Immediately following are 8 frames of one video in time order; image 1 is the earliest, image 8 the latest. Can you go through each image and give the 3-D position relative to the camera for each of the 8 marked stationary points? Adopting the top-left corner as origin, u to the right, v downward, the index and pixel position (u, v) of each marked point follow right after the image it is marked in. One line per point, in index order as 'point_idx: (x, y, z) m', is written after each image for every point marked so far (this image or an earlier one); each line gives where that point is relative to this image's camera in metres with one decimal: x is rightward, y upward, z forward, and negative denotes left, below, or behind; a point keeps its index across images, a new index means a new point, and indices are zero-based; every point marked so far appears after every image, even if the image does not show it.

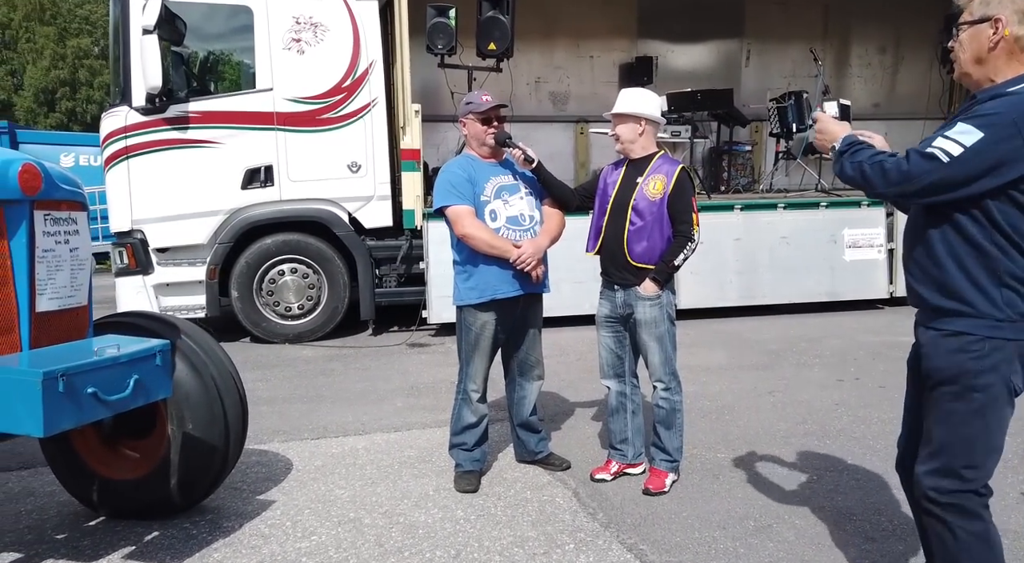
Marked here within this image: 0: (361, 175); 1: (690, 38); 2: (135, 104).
0: (-1.4, +1.0, +7.2) m
1: (+2.3, +3.1, +9.8) m
2: (-3.4, +1.6, +7.0) m
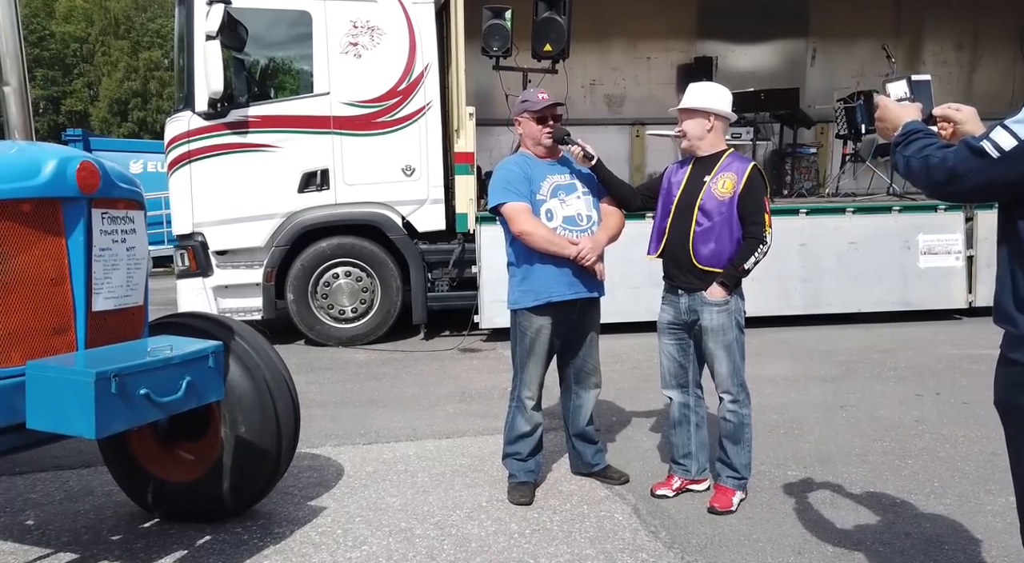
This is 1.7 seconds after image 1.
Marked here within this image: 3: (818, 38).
0: (-0.9, +1.0, +7.2) m
1: (+3.0, +3.0, +9.6) m
2: (-2.9, +1.6, +7.1) m
3: (+3.8, +3.0, +9.5) m
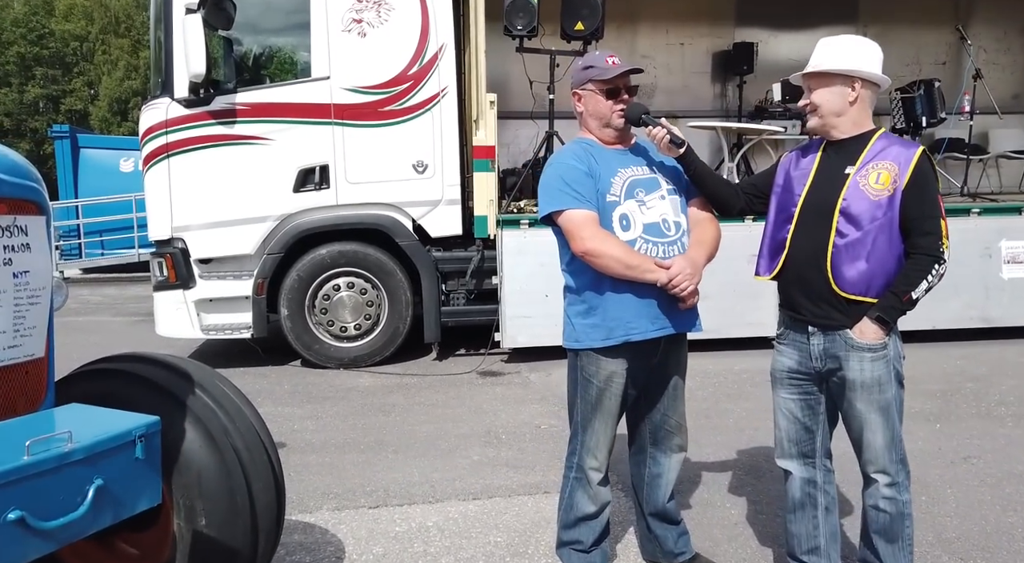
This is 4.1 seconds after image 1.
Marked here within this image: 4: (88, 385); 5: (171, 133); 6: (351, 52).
0: (-0.7, +0.9, +6.3) m
1: (+3.2, +2.9, +8.7) m
2: (-2.7, +1.5, +6.2) m
3: (+4.0, +2.9, +8.6) m
4: (-1.7, -0.4, +3.1) m
5: (-2.7, +1.2, +6.2) m
6: (-1.3, +1.8, +6.2) m
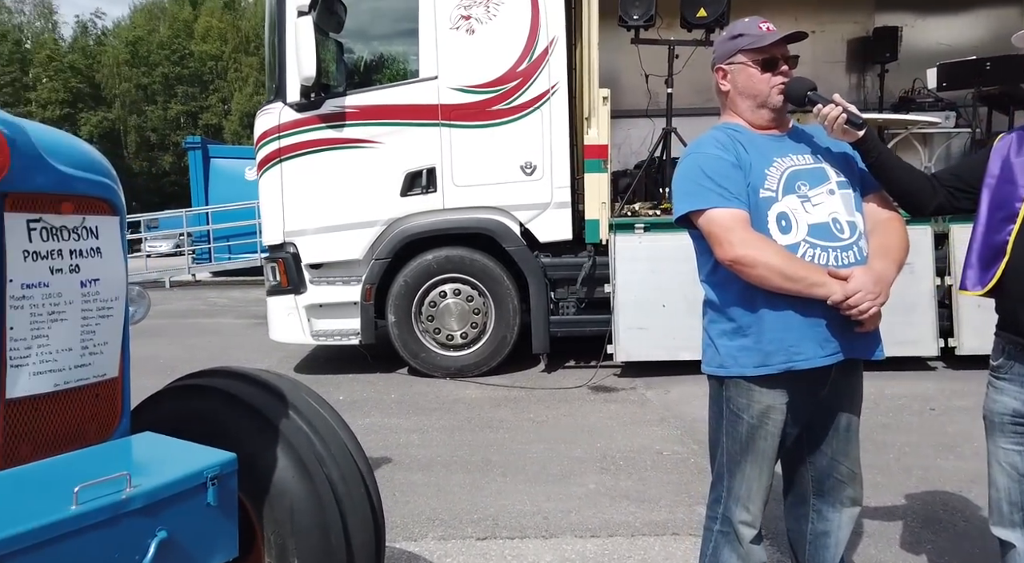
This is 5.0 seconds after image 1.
0: (+0.2, +0.8, +6.0) m
1: (+4.4, +2.8, +7.8) m
2: (-1.8, +1.4, +6.1) m
3: (+5.2, +2.8, +7.7) m
4: (-1.3, -0.5, +2.9) m
5: (-1.8, +1.1, +6.2) m
6: (-0.4, +1.8, +5.9) m
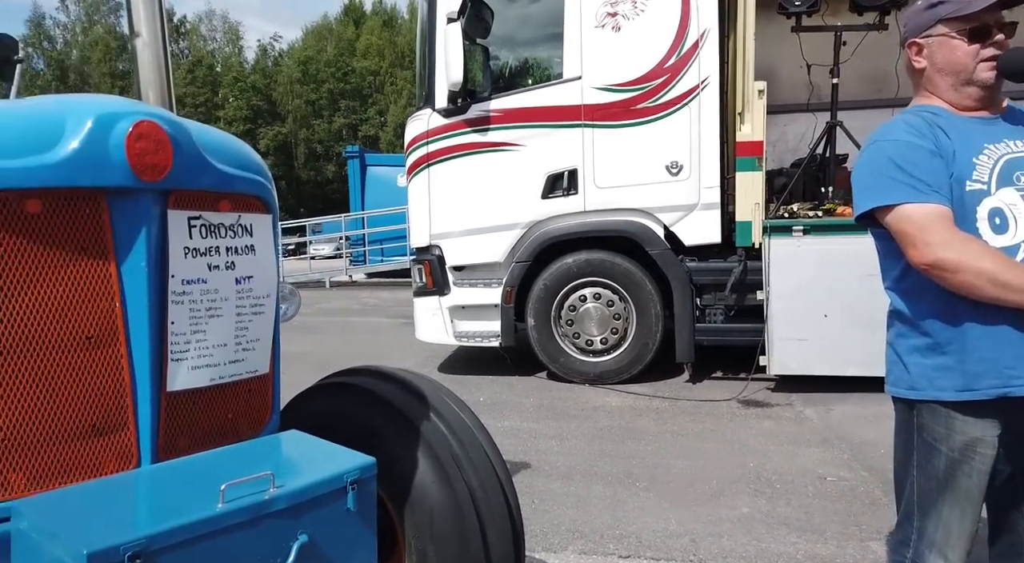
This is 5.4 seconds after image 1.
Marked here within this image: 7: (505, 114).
0: (+1.3, +0.8, +5.7) m
1: (+5.8, +2.7, +6.8) m
2: (-0.6, +1.4, +6.2) m
3: (+6.5, +2.7, +6.5) m
4: (-0.7, -0.5, +3.0) m
5: (-0.7, +1.1, +6.2) m
6: (+0.7, +1.7, +5.8) m
7: (-0.1, +1.3, +6.0) m
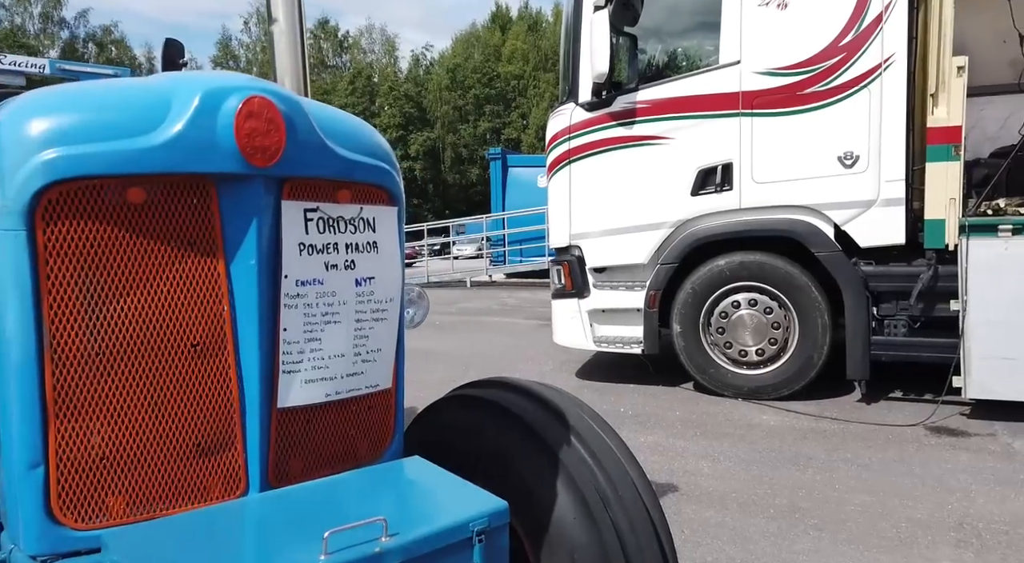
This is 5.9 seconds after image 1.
0: (+2.3, +0.7, +5.0) m
1: (+6.9, +2.6, +5.3) m
2: (+0.5, +1.4, +5.8) m
3: (+7.6, +2.6, +4.8) m
4: (-0.2, -0.5, +2.6) m
5: (+0.5, +1.1, +5.9) m
6: (+1.7, +1.7, +5.2) m
7: (+1.0, +1.3, +5.5) m
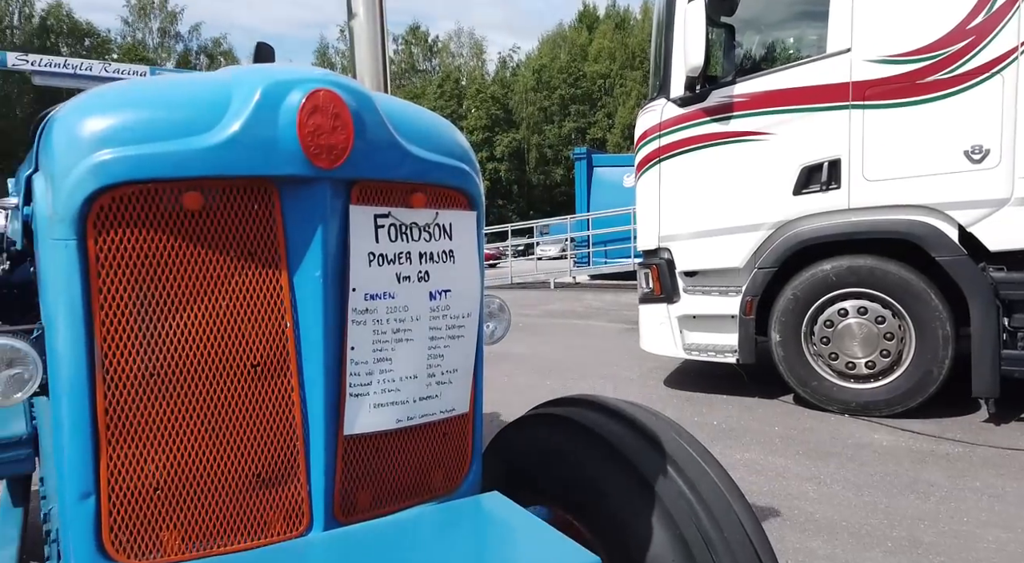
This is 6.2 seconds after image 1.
0: (+2.8, +0.7, +4.5) m
1: (+7.5, +2.5, +4.2) m
2: (+1.1, +1.4, +5.5) m
3: (+8.1, +2.5, +3.7) m
4: (+0.1, -0.5, +2.4) m
5: (+1.1, +1.1, +5.5) m
6: (+2.3, +1.7, +4.7) m
7: (+1.6, +1.2, +5.1) m
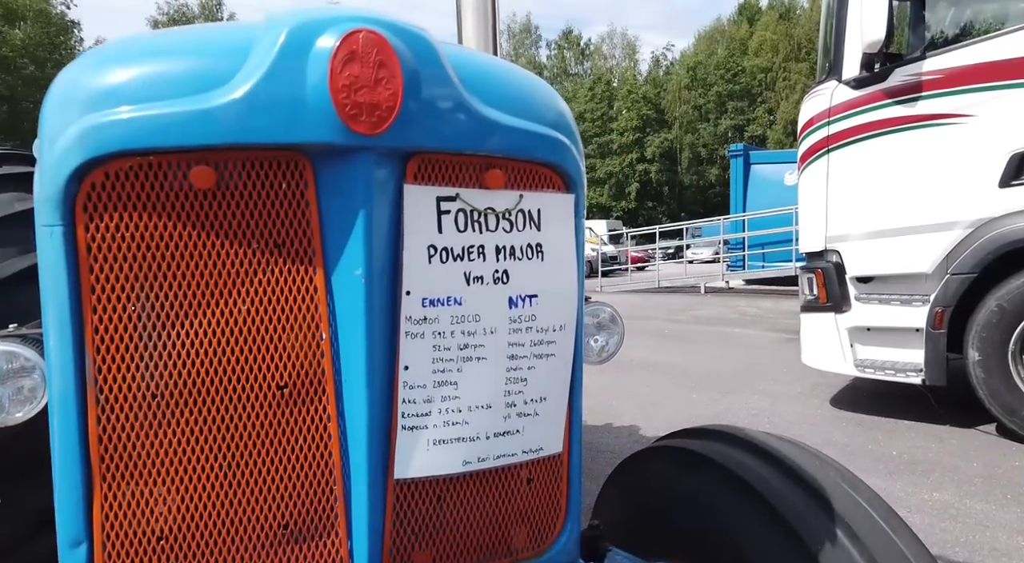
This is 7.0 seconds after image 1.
0: (+3.5, +0.6, +3.4) m
1: (+8.0, +2.4, +2.3) m
2: (+2.0, +1.3, +4.7) m
3: (+8.5, +2.4, +1.6) m
4: (+0.4, -0.5, +1.9) m
5: (+2.0, +1.0, +4.8) m
6: (+3.0, +1.6, +3.7) m
7: (+2.4, +1.2, +4.3) m
